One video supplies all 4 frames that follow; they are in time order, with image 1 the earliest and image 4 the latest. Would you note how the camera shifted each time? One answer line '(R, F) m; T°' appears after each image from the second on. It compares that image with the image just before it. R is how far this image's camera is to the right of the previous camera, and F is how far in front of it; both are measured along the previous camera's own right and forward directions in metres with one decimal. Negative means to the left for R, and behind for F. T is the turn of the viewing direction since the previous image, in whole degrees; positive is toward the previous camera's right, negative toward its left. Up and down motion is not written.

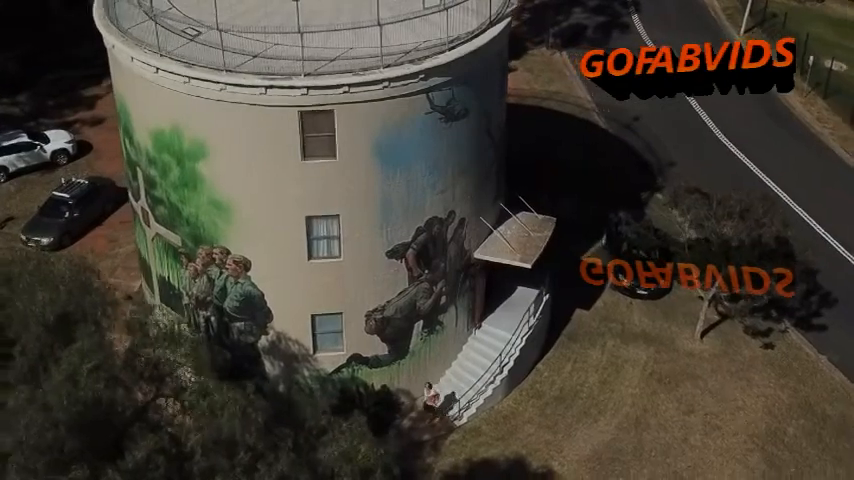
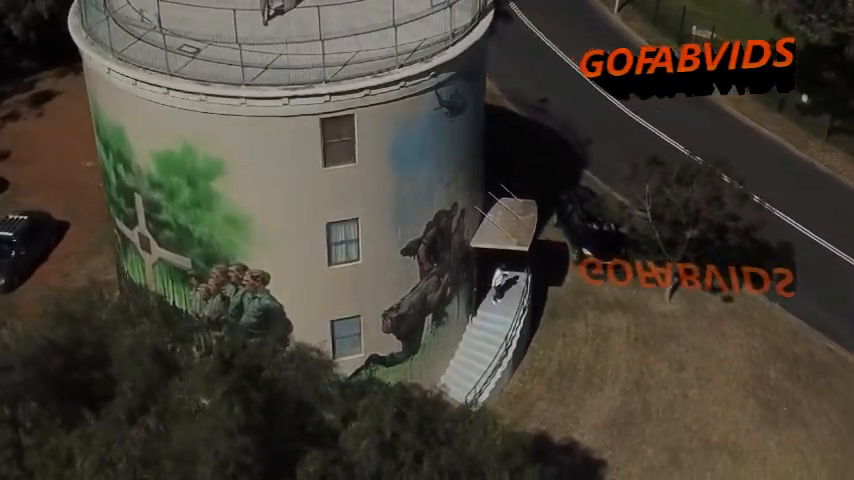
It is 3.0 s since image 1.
(-5.4, -0.1) m; +9°
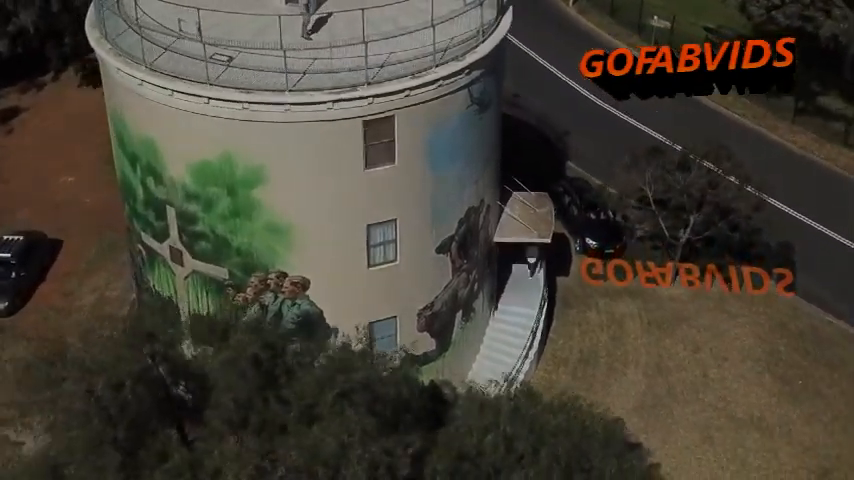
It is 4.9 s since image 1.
(-3.3, -0.1) m; +4°
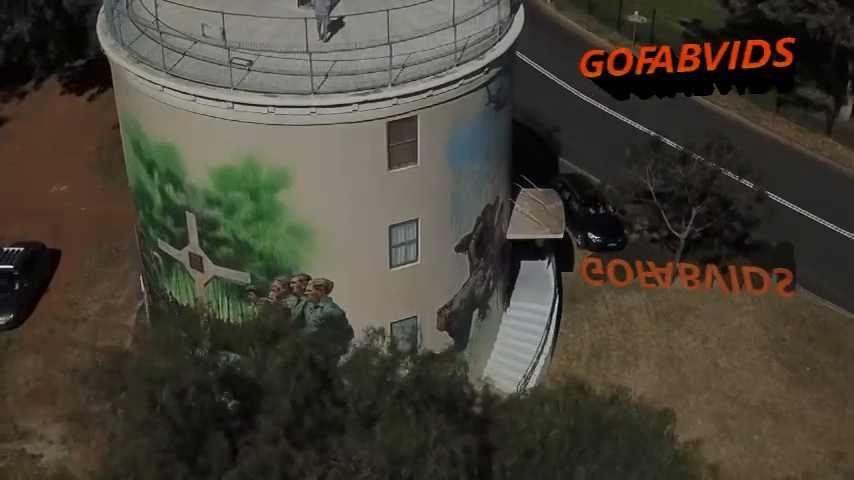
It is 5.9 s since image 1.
(-1.8, -0.1) m; +2°
